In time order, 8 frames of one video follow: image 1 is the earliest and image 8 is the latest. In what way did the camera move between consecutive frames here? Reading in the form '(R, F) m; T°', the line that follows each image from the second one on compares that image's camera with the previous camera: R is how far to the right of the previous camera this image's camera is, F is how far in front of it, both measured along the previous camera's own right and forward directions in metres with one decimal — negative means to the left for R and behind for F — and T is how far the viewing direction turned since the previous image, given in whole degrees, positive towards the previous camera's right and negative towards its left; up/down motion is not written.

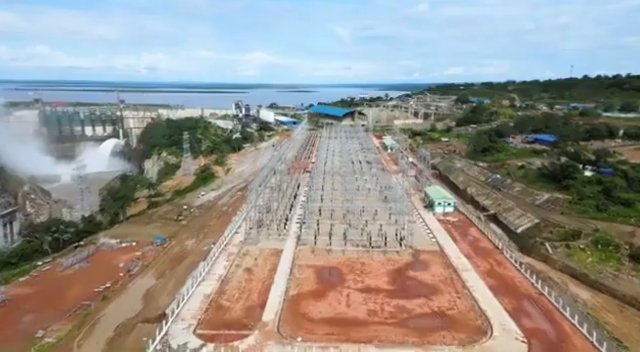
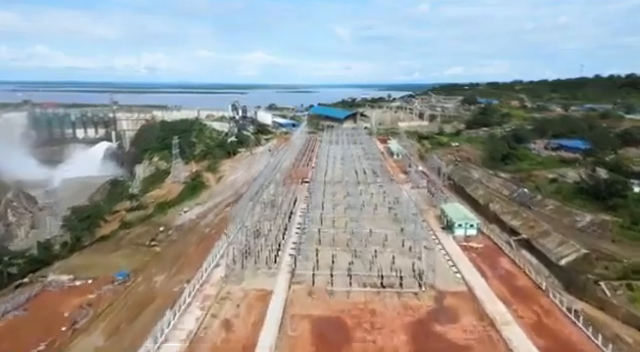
(0.0, +3.1) m; 0°
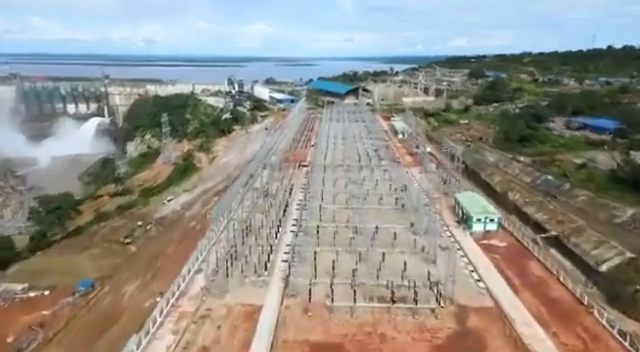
(0.0, +2.2) m; 0°
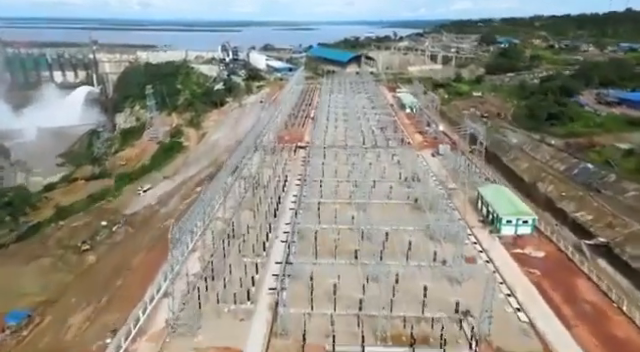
(0.0, +2.6) m; 0°
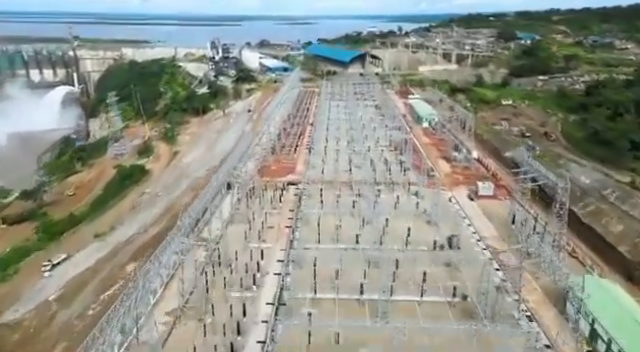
(+0.1, +5.4) m; 0°
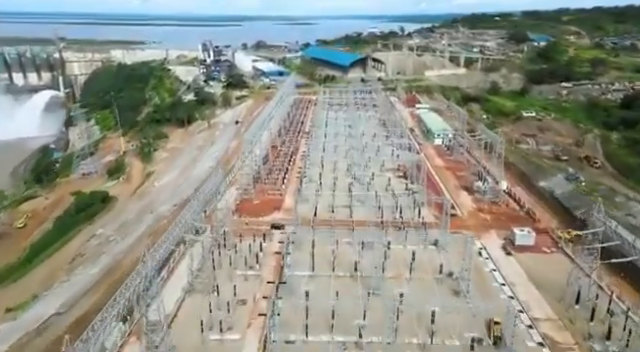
(+0.2, +3.3) m; 0°
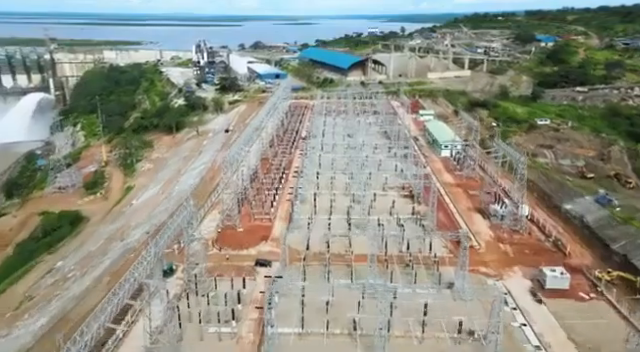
(+0.2, +1.9) m; 0°
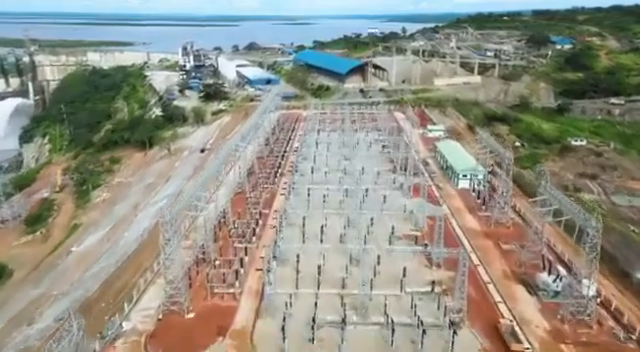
(+0.3, +3.6) m; 0°
